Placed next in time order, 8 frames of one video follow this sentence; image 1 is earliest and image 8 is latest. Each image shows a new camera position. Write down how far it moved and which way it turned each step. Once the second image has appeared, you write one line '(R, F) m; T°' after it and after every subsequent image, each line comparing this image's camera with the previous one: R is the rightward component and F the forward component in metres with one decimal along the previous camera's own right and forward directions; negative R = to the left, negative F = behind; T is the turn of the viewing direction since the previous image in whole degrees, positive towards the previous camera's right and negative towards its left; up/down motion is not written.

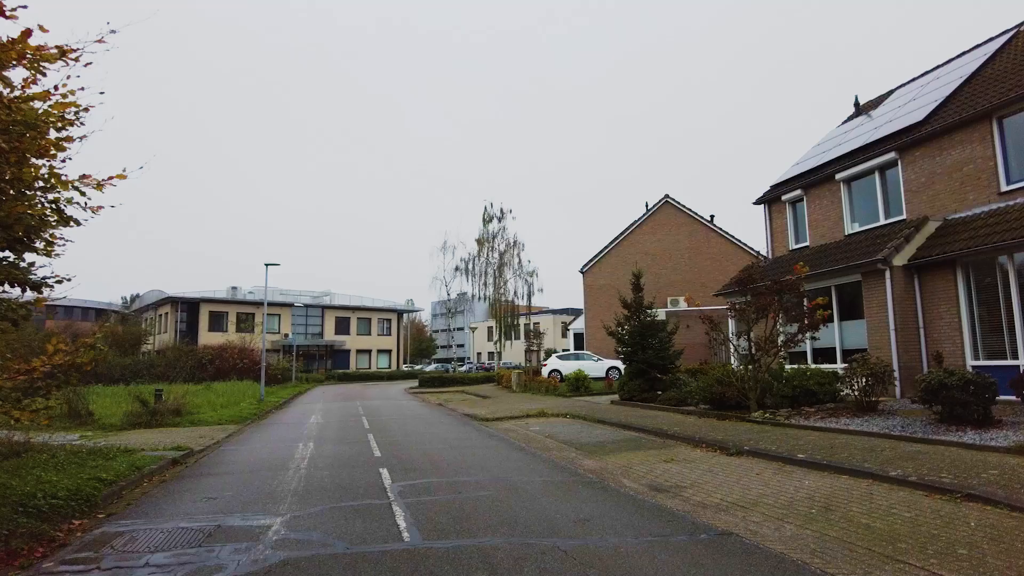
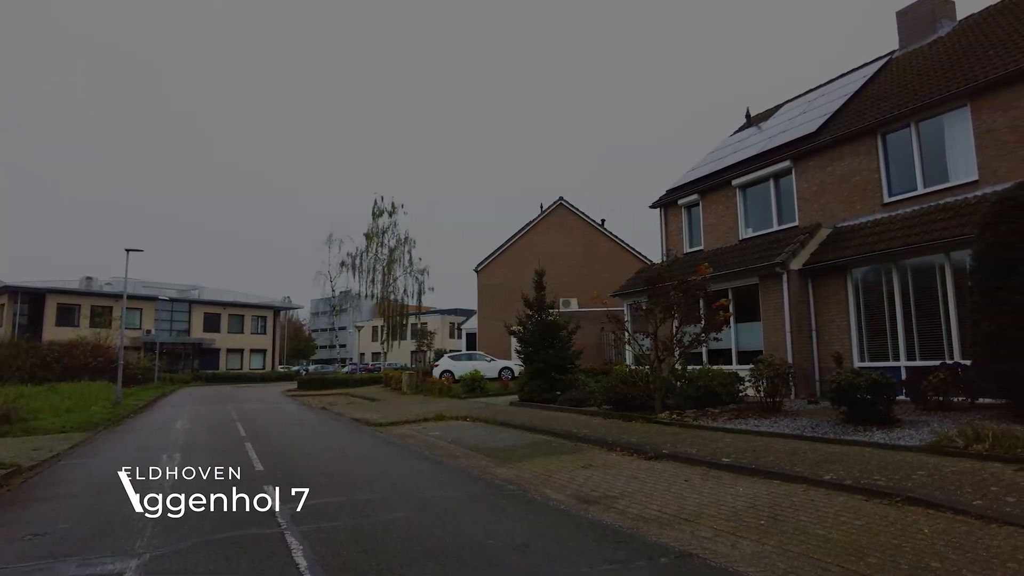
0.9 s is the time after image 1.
(-0.3, +0.9) m; +10°
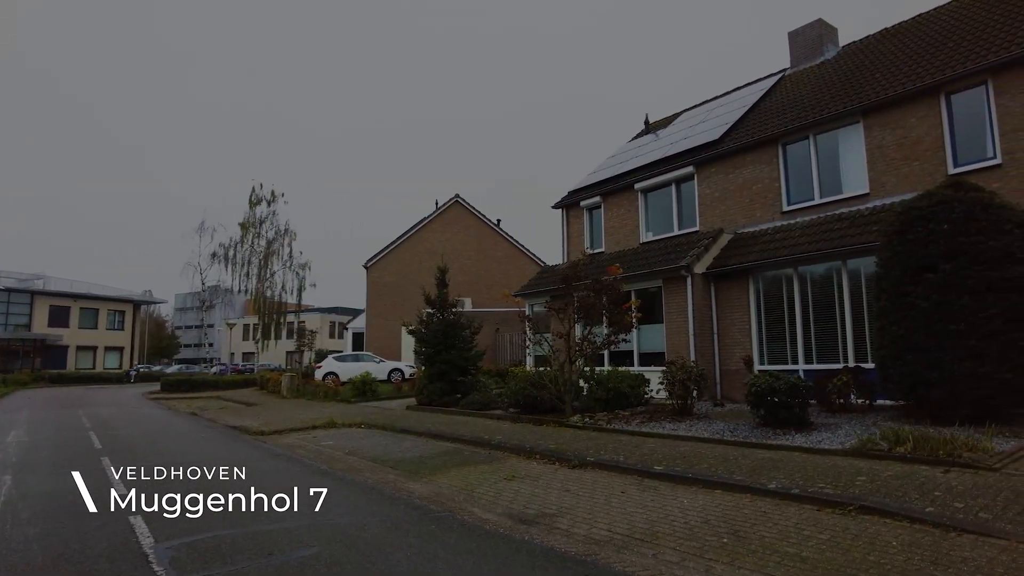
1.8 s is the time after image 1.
(-0.4, +0.8) m; +10°
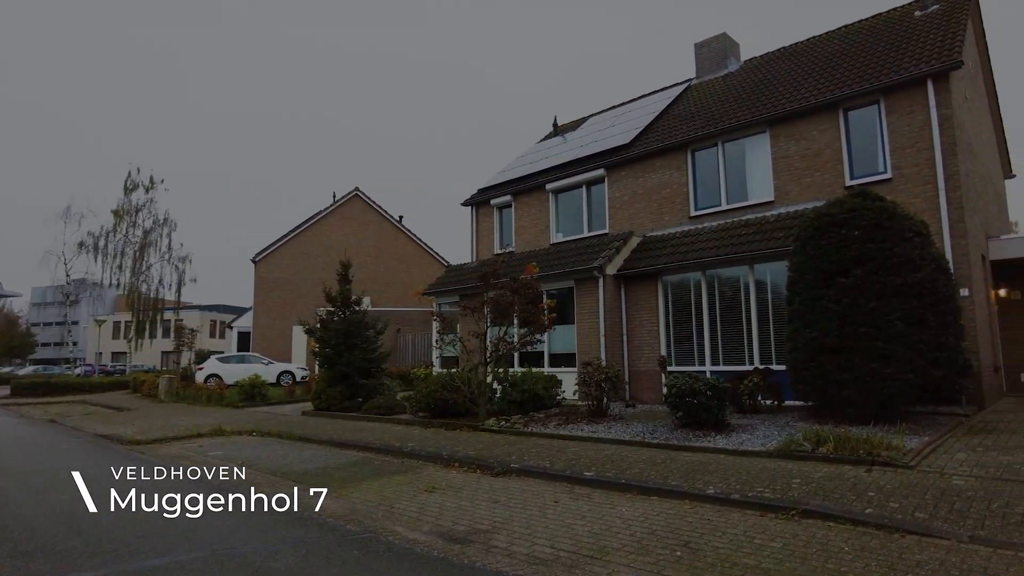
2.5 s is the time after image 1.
(-0.3, +0.5) m; +9°
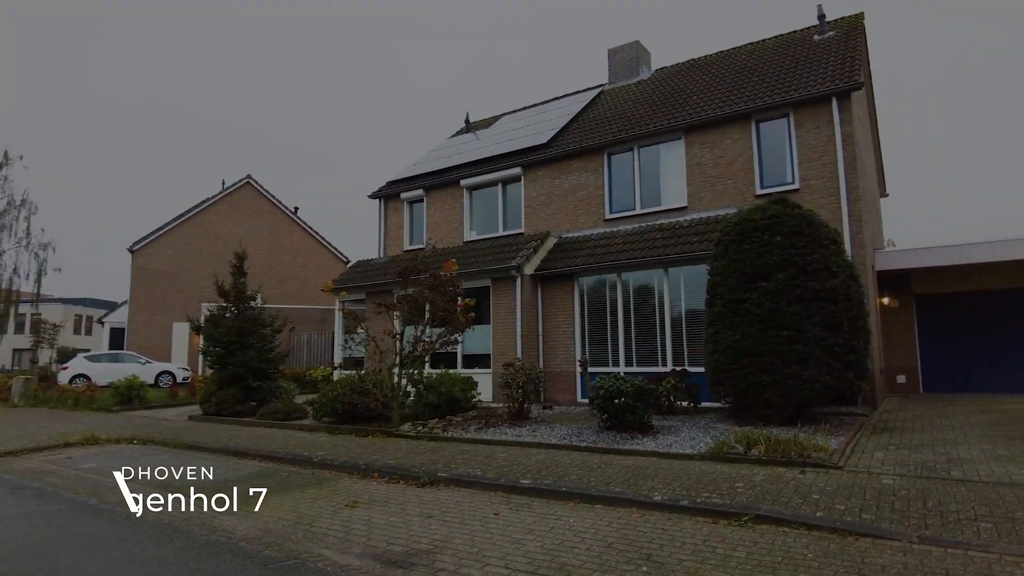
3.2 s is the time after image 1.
(-0.4, +0.5) m; +9°
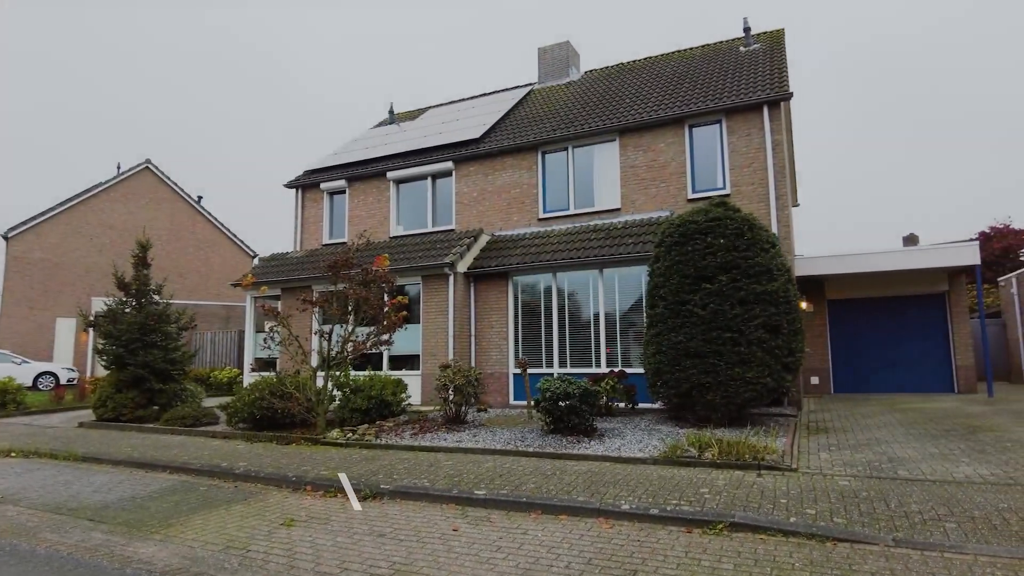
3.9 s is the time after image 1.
(-0.4, +0.5) m; +8°
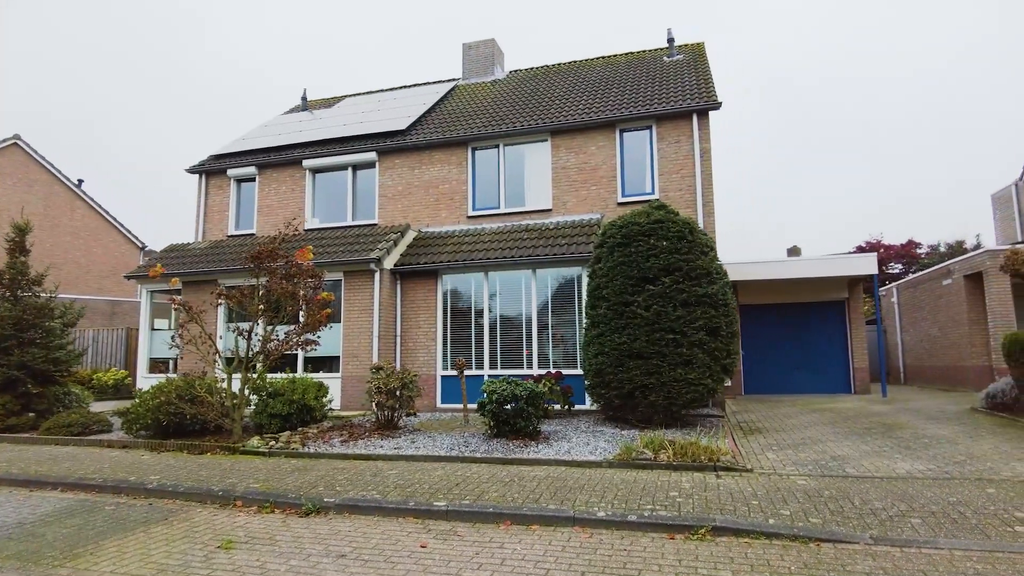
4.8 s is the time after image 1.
(-0.6, +0.4) m; +9°
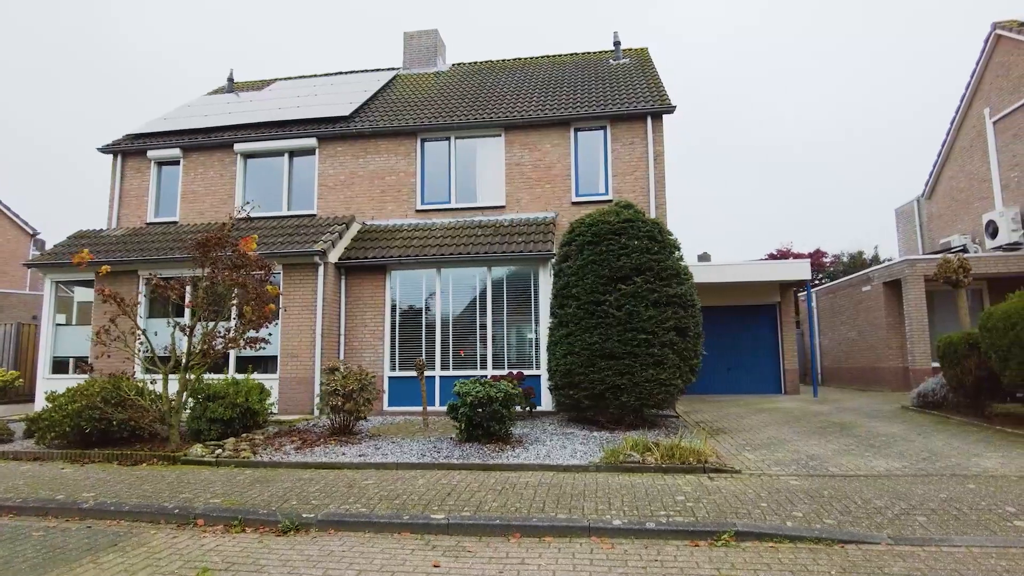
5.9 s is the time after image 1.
(-0.8, +0.4) m; +8°
